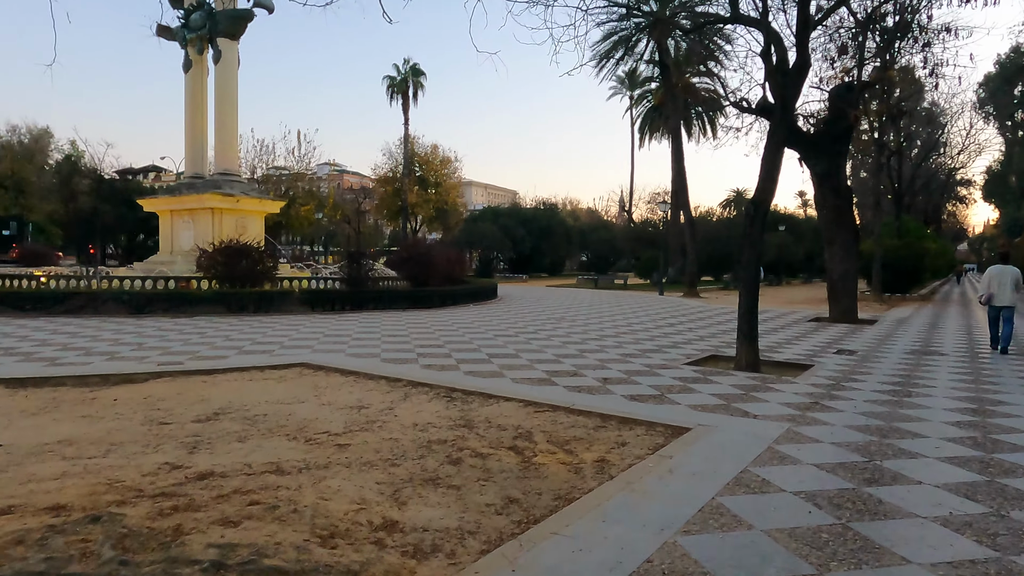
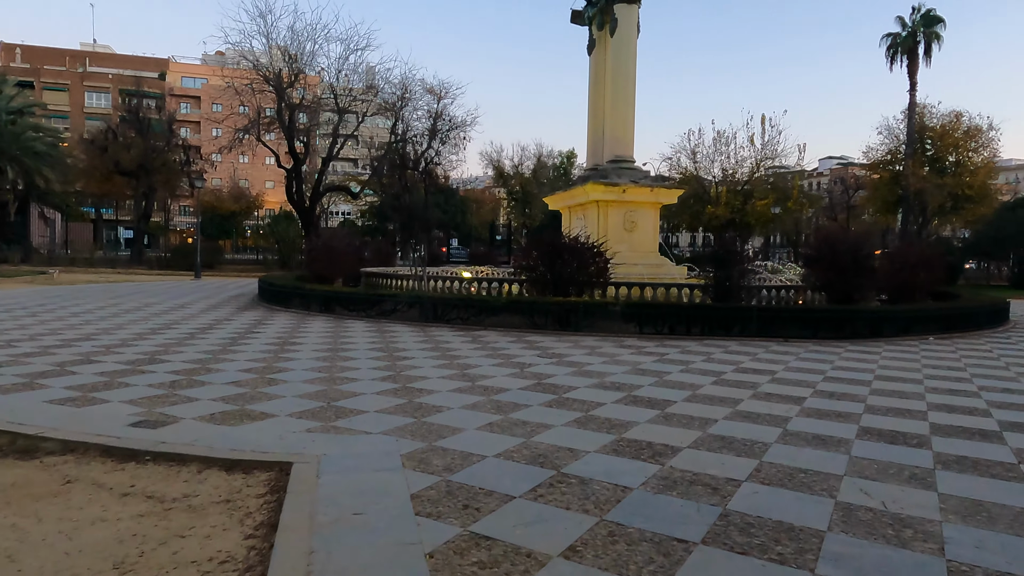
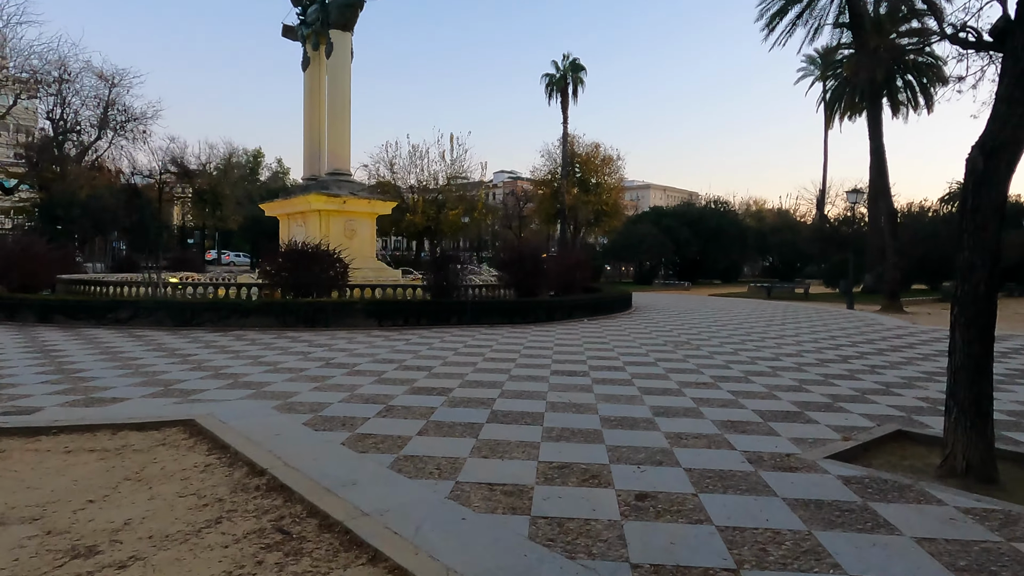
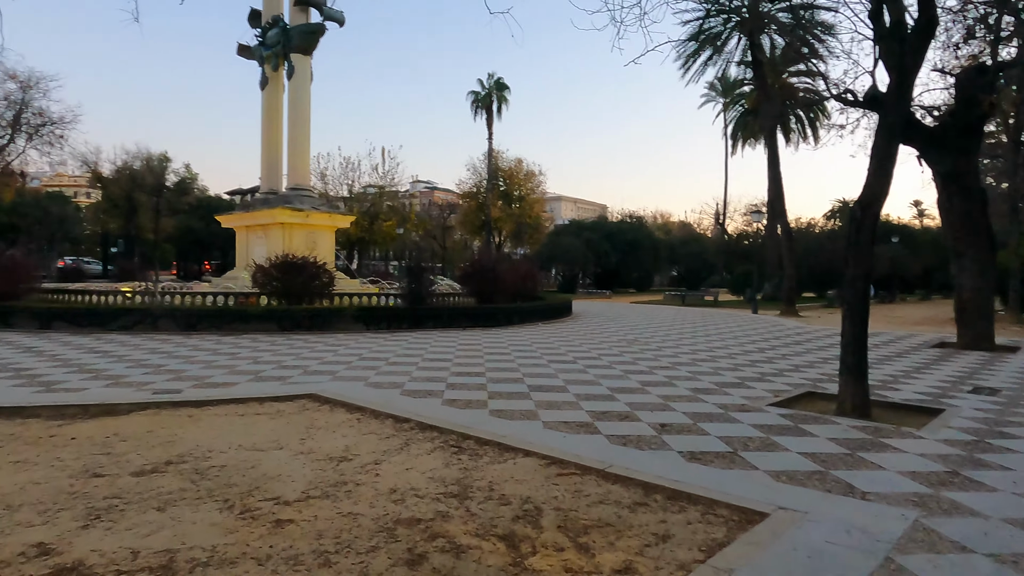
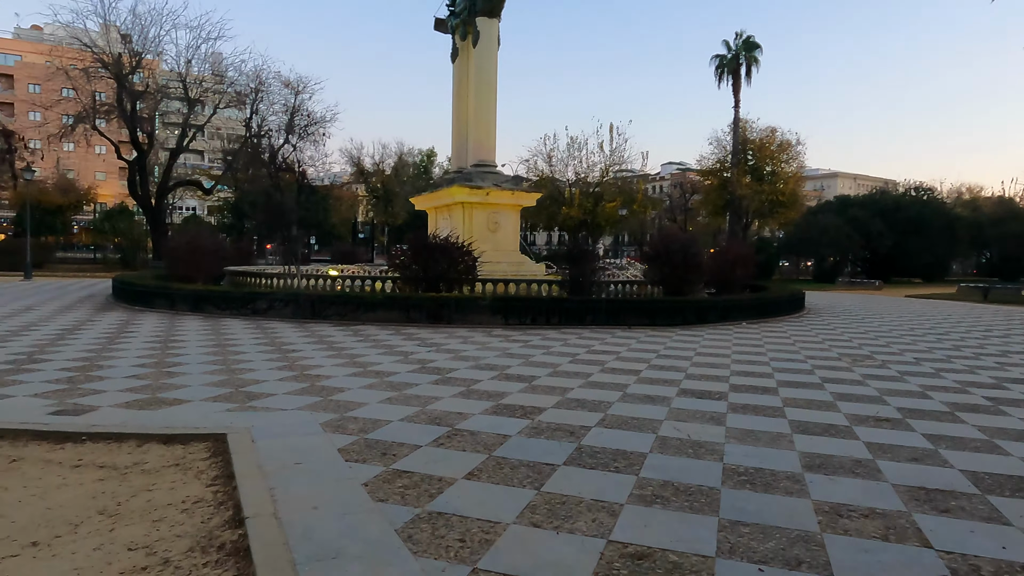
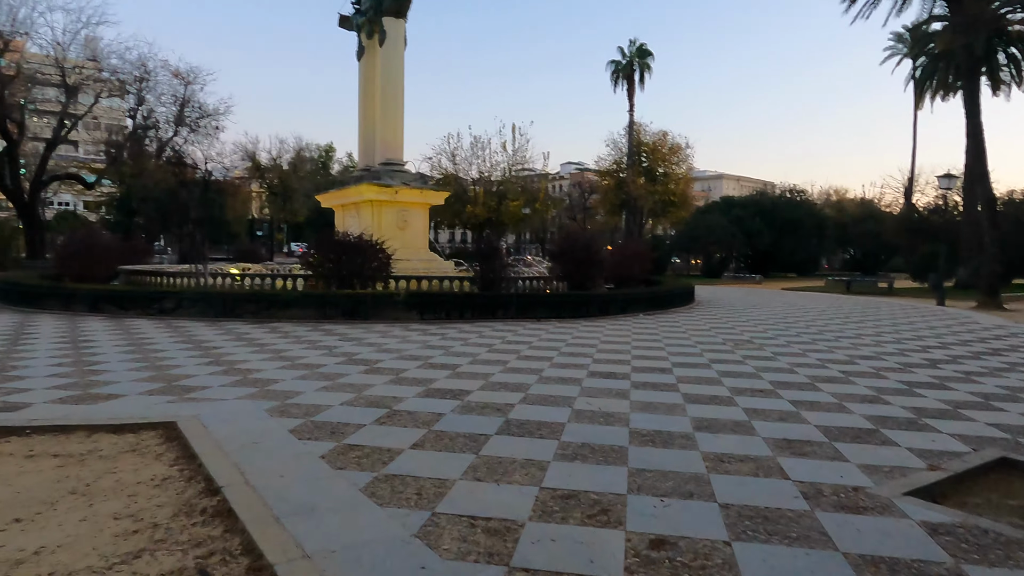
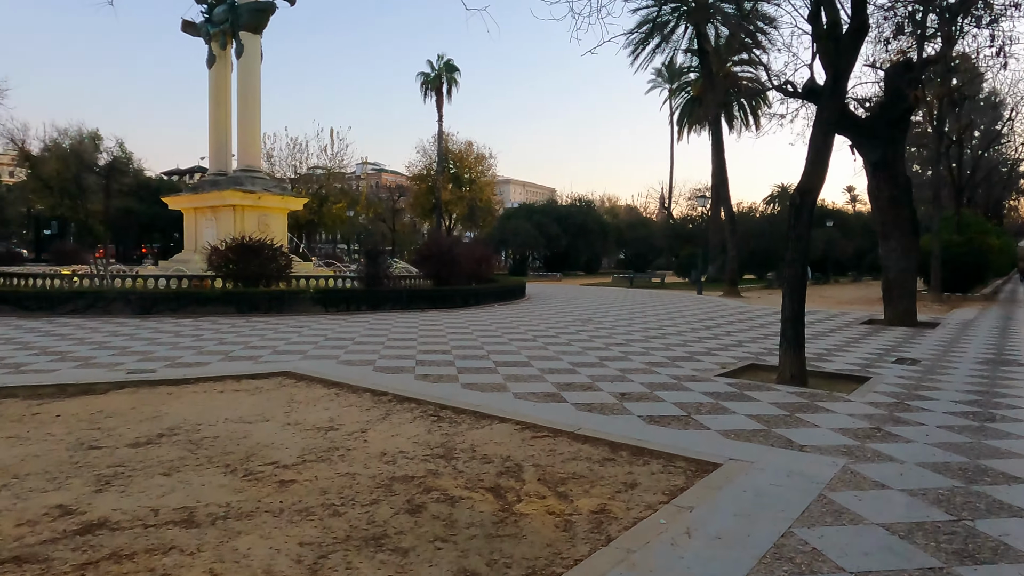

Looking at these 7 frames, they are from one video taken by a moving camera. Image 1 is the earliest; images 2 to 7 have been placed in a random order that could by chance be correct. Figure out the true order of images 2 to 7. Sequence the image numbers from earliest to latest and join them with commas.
7, 4, 3, 6, 5, 2
